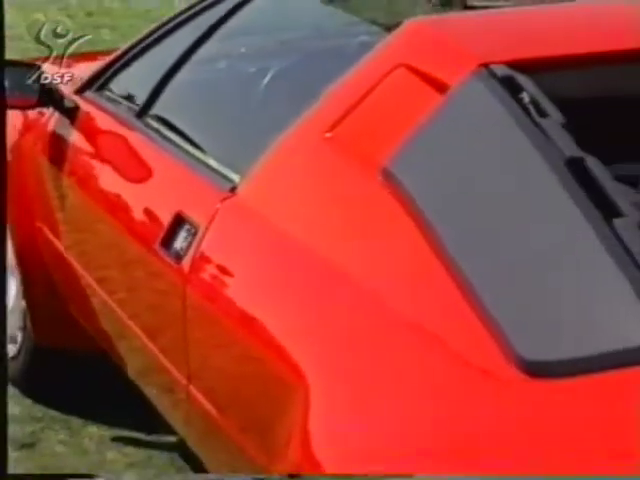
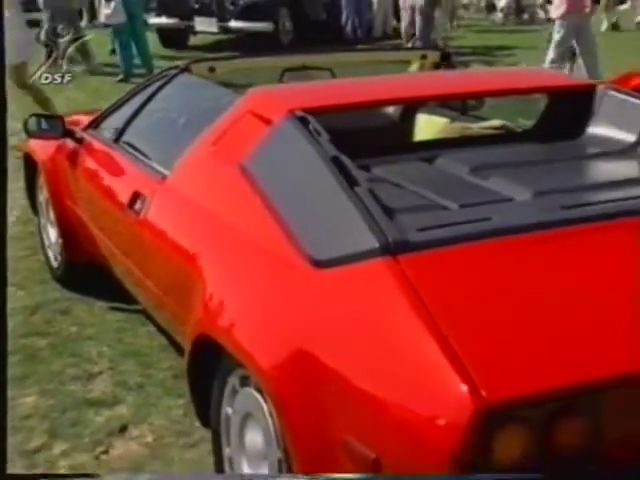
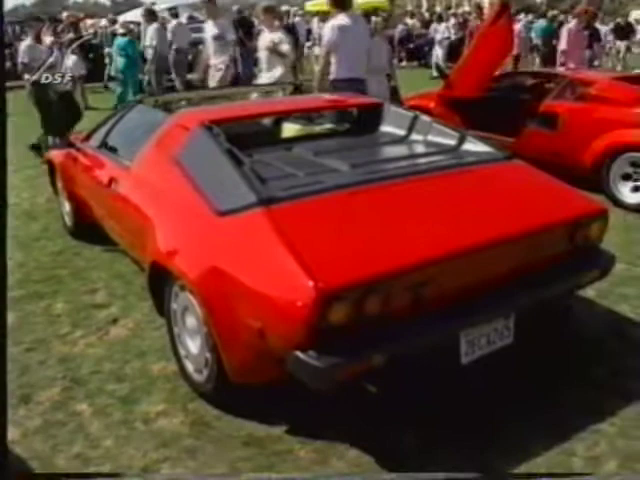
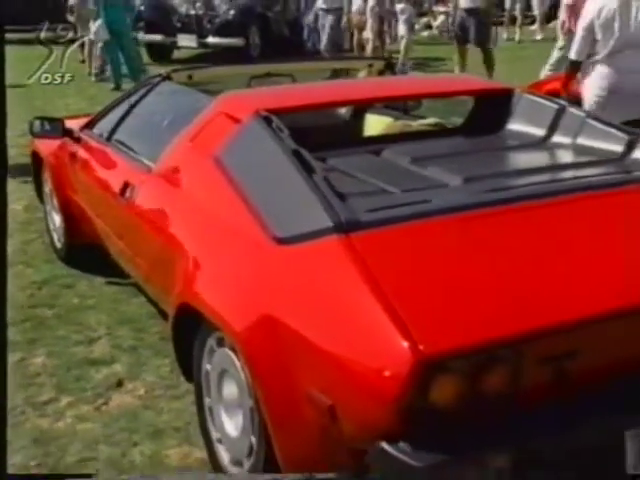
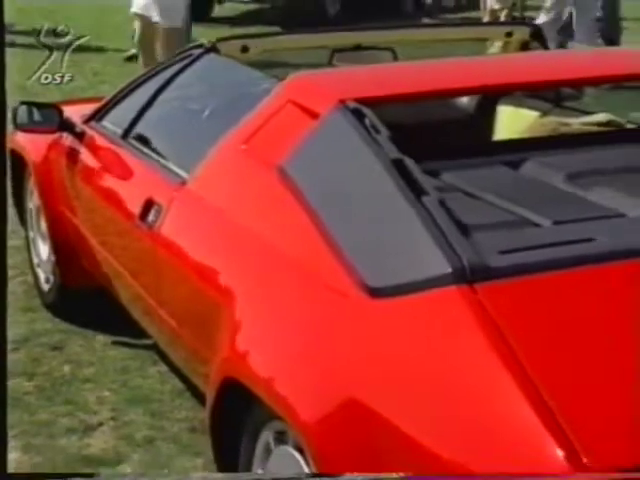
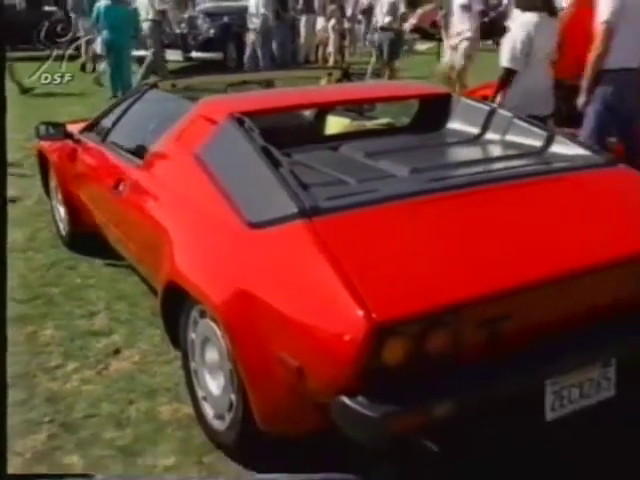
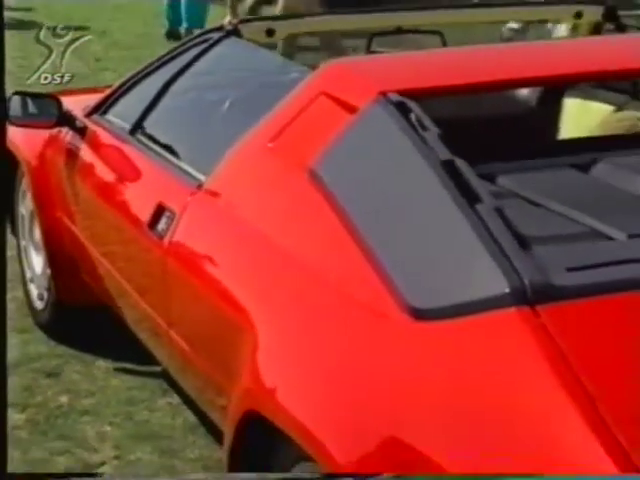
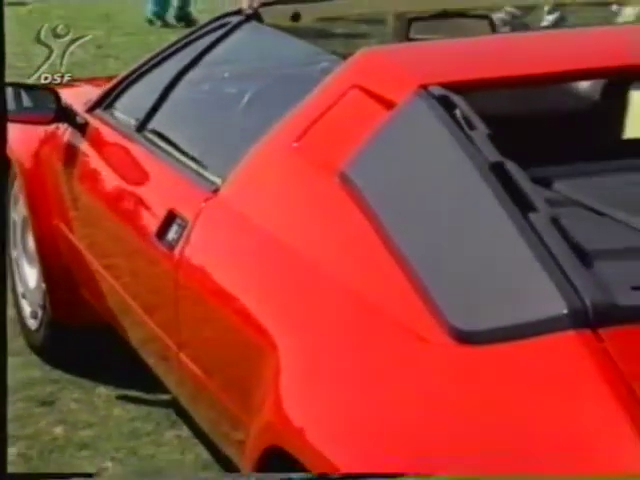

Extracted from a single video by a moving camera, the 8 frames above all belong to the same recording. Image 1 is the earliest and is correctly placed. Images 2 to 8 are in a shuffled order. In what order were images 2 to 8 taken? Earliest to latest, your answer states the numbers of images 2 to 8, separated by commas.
8, 7, 5, 2, 4, 6, 3
